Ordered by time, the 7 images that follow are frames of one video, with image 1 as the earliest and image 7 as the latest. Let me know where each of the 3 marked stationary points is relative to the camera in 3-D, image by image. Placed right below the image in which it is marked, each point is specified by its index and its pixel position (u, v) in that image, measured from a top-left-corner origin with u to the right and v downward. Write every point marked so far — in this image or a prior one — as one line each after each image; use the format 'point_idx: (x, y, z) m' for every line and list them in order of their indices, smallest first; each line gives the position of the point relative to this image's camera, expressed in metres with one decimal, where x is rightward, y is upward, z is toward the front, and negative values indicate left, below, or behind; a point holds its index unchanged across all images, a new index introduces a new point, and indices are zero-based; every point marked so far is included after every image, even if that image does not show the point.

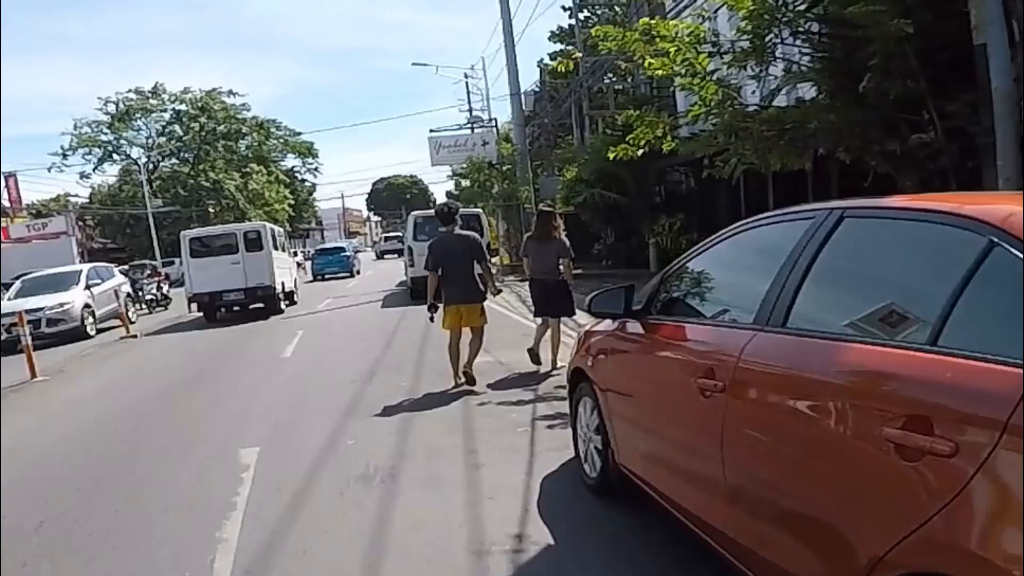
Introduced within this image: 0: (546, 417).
0: (+0.3, -1.0, +6.6) m
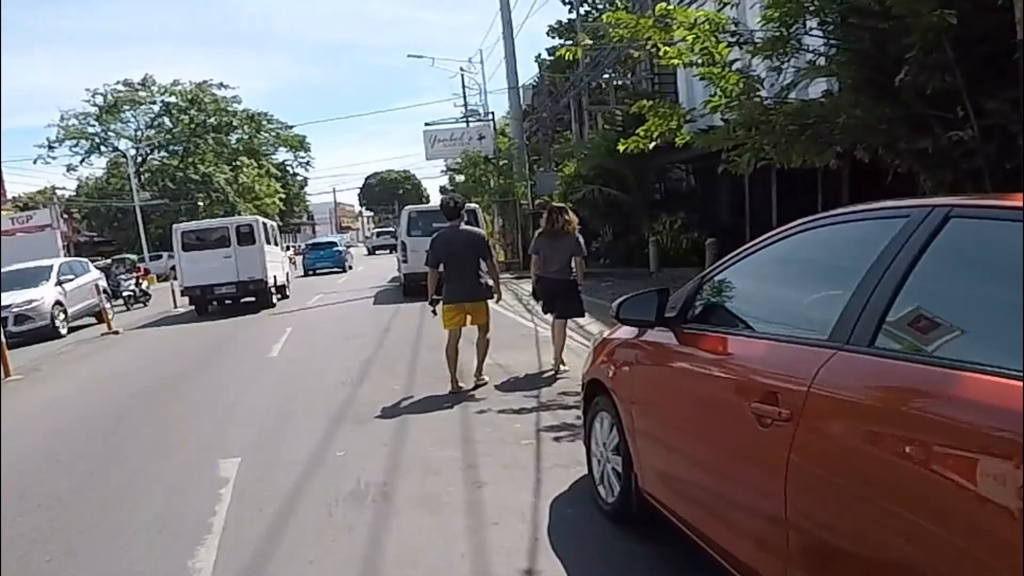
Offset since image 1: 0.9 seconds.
0: (+0.3, -1.0, +6.1) m
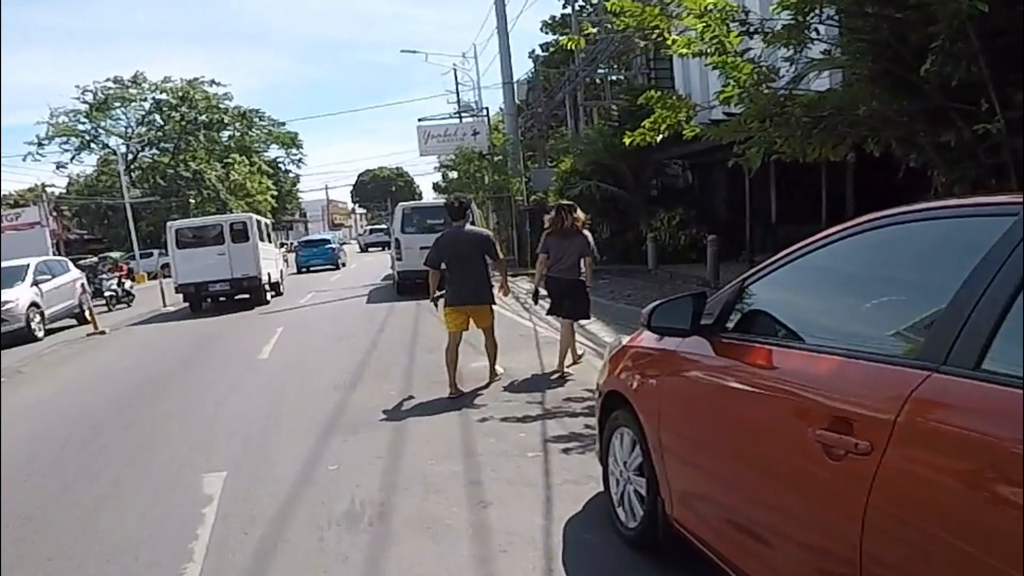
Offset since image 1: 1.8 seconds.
0: (+0.3, -1.0, +5.7) m
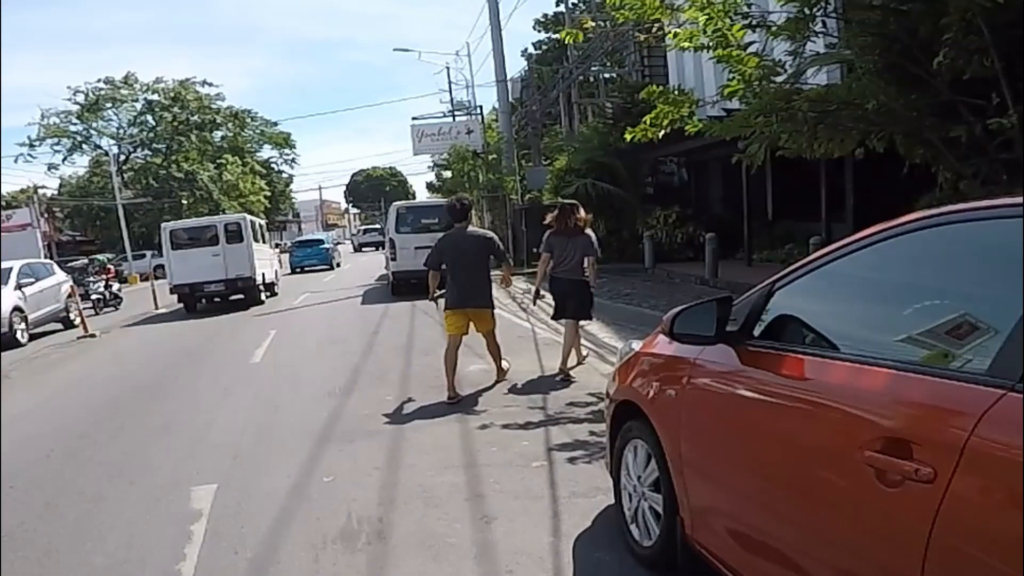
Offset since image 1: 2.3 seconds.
0: (+0.3, -1.0, +5.5) m
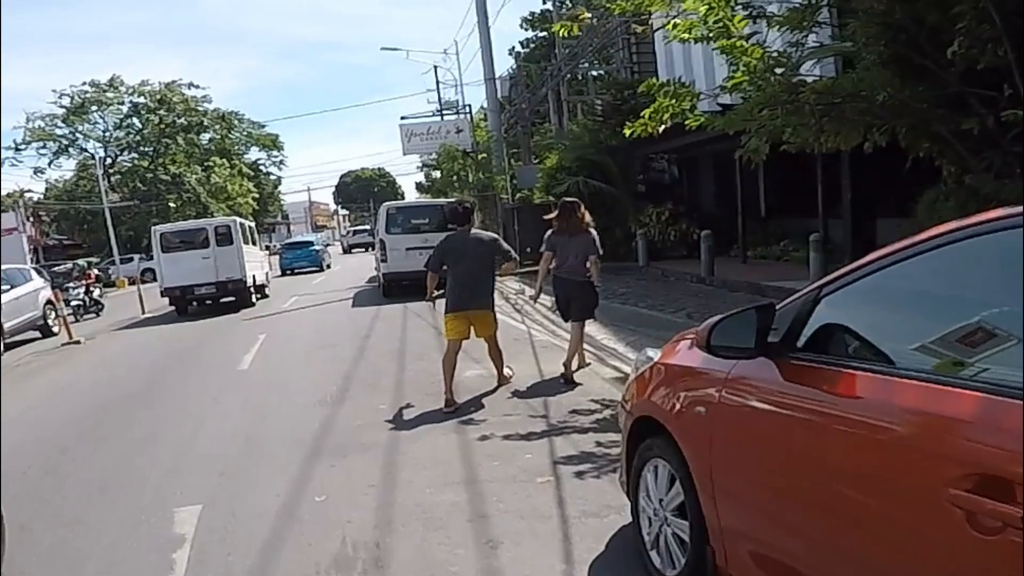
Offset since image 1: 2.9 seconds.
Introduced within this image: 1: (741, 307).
0: (+0.3, -1.0, +5.2) m
1: (+3.4, -0.3, +13.3) m
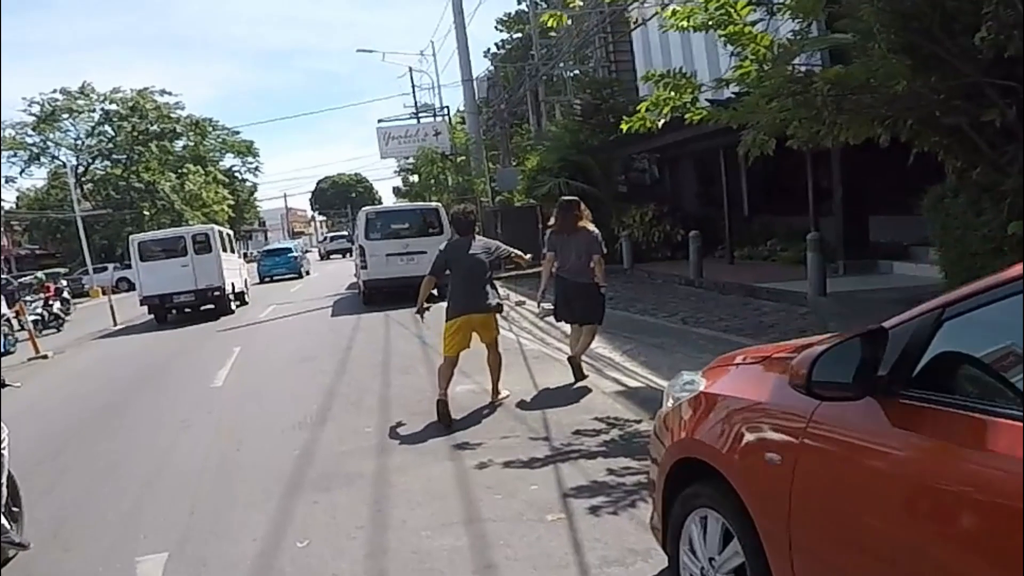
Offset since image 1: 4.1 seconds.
0: (+0.4, -1.1, +4.7) m
1: (+3.2, -0.3, +12.8) m
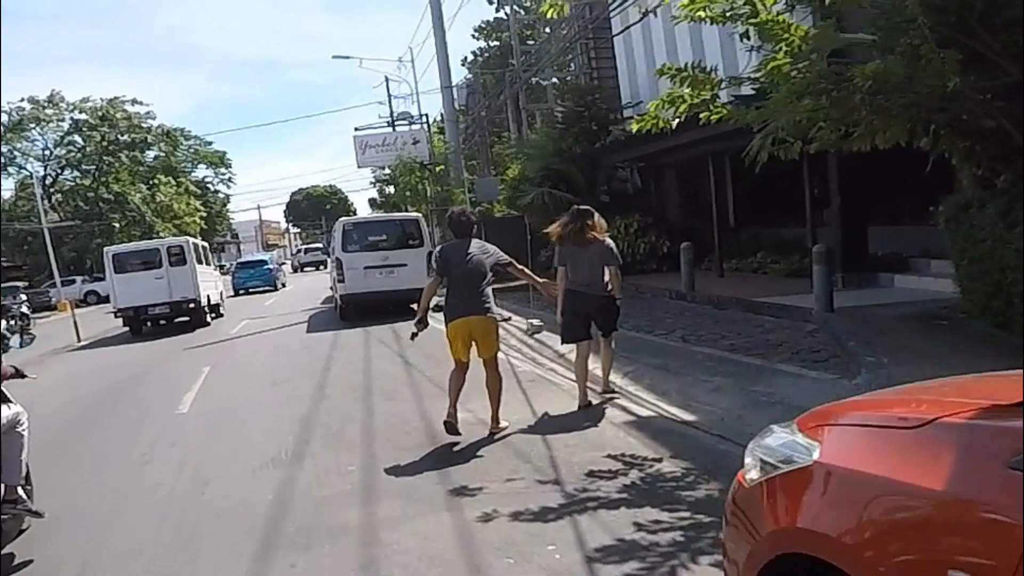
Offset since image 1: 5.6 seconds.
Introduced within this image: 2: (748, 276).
0: (+0.4, -1.2, +3.9) m
1: (+3.1, -0.5, +12.2) m
2: (+4.7, +0.2, +17.7) m
